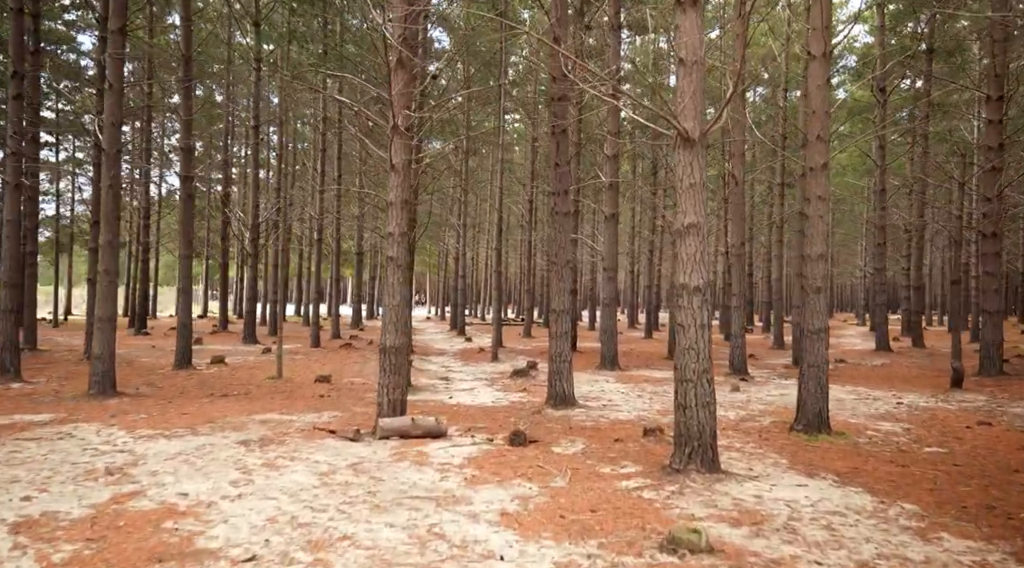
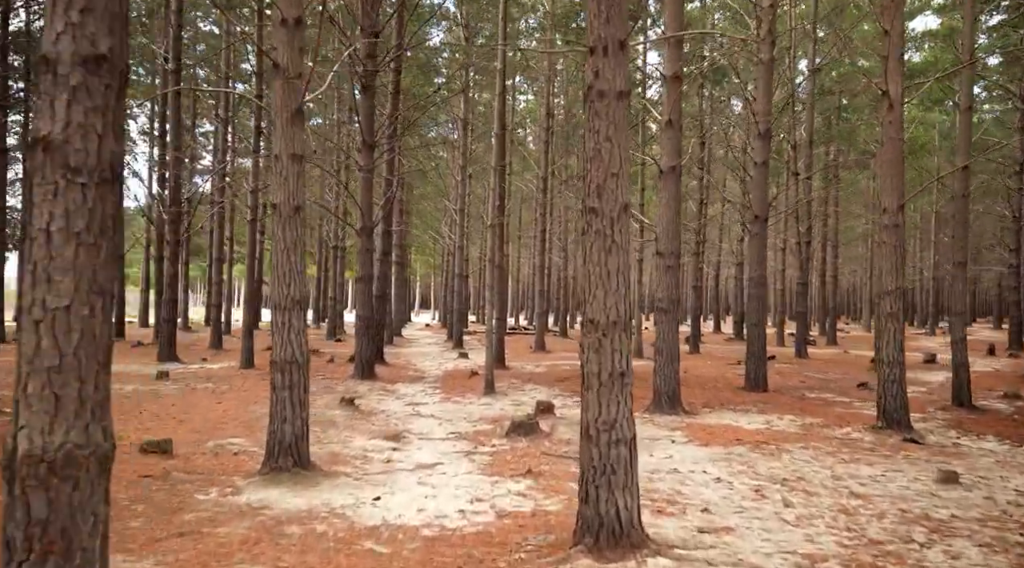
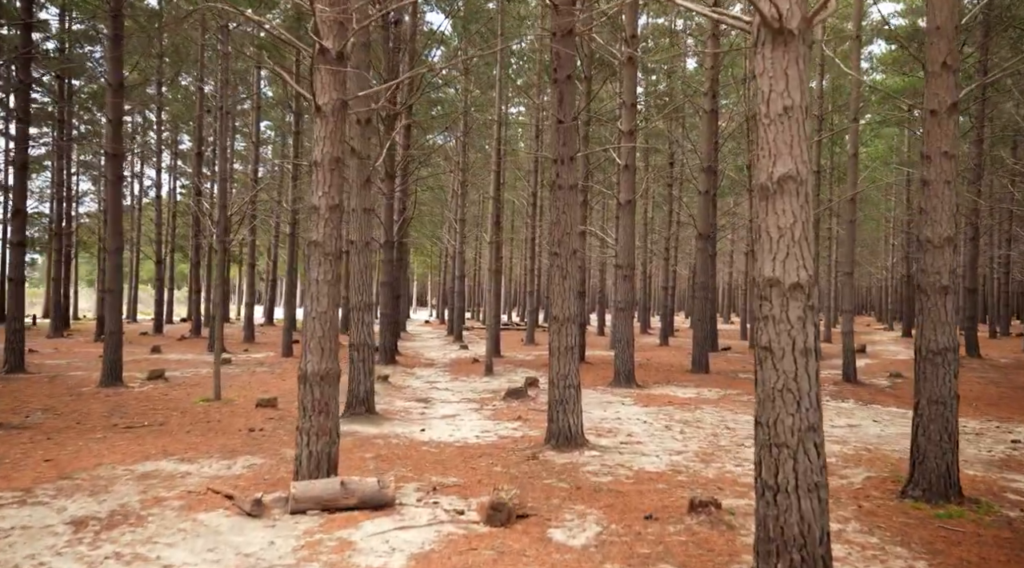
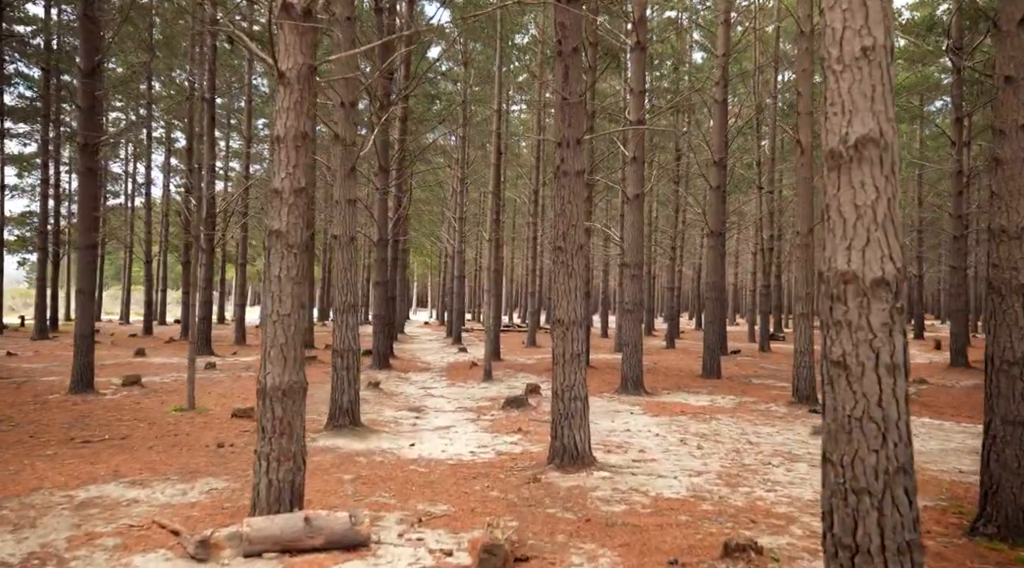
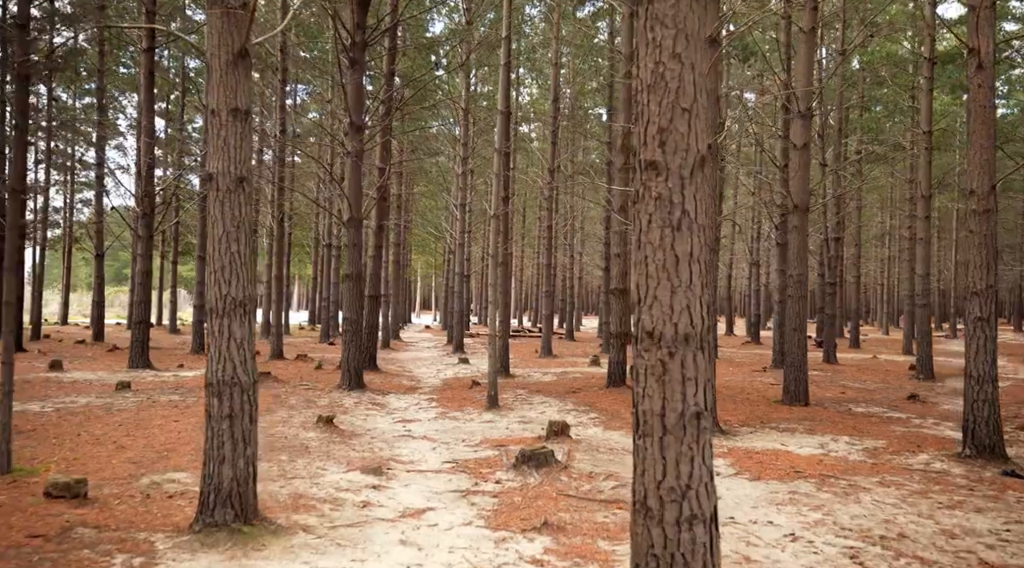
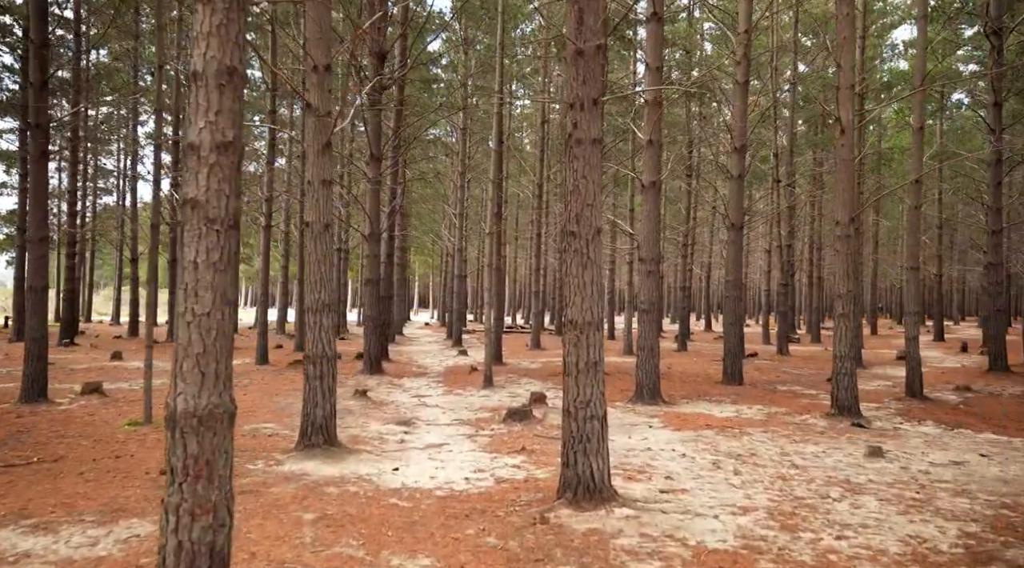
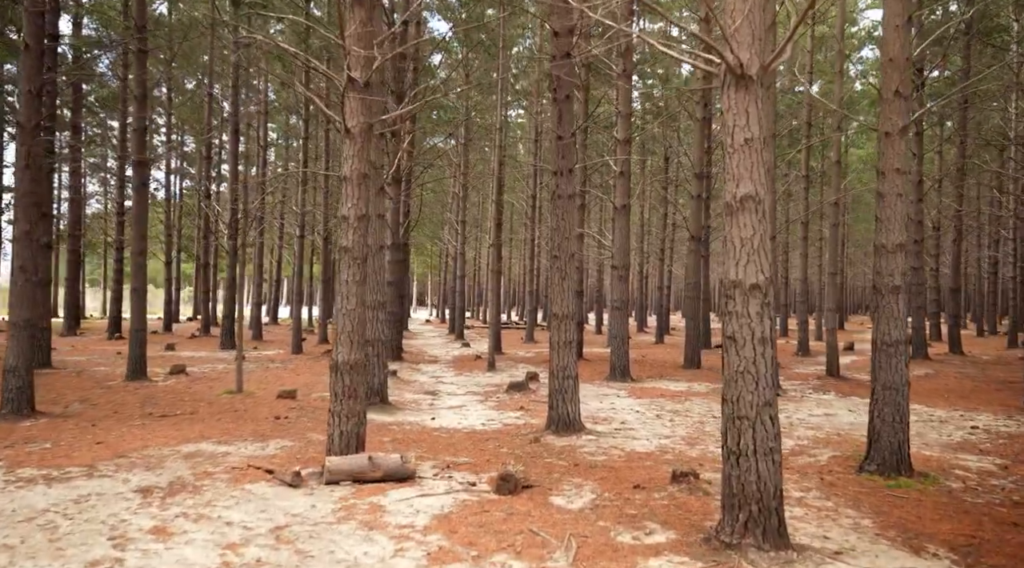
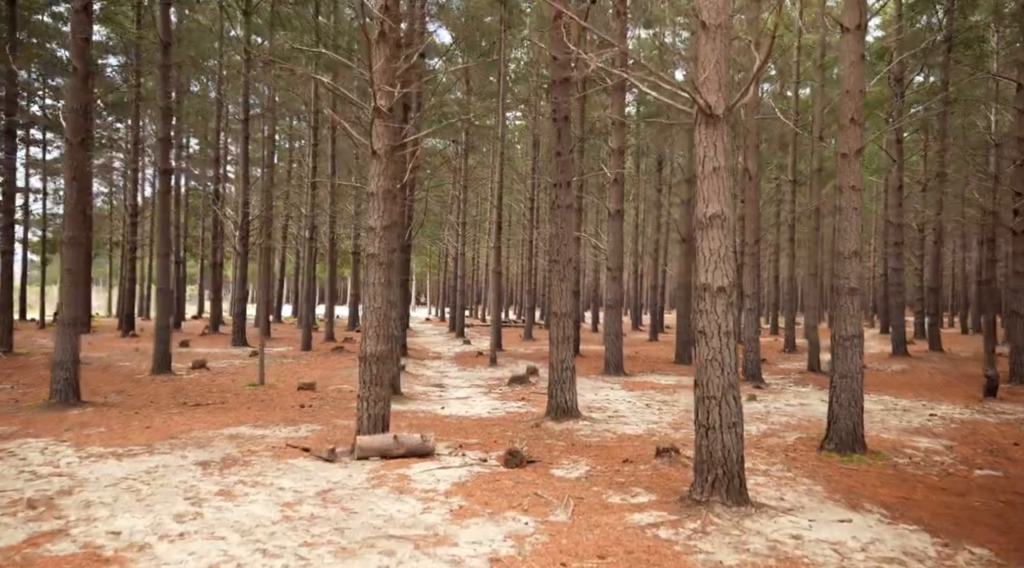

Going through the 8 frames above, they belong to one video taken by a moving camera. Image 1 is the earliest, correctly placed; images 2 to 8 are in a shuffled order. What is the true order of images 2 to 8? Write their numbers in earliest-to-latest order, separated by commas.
8, 7, 3, 4, 6, 2, 5
